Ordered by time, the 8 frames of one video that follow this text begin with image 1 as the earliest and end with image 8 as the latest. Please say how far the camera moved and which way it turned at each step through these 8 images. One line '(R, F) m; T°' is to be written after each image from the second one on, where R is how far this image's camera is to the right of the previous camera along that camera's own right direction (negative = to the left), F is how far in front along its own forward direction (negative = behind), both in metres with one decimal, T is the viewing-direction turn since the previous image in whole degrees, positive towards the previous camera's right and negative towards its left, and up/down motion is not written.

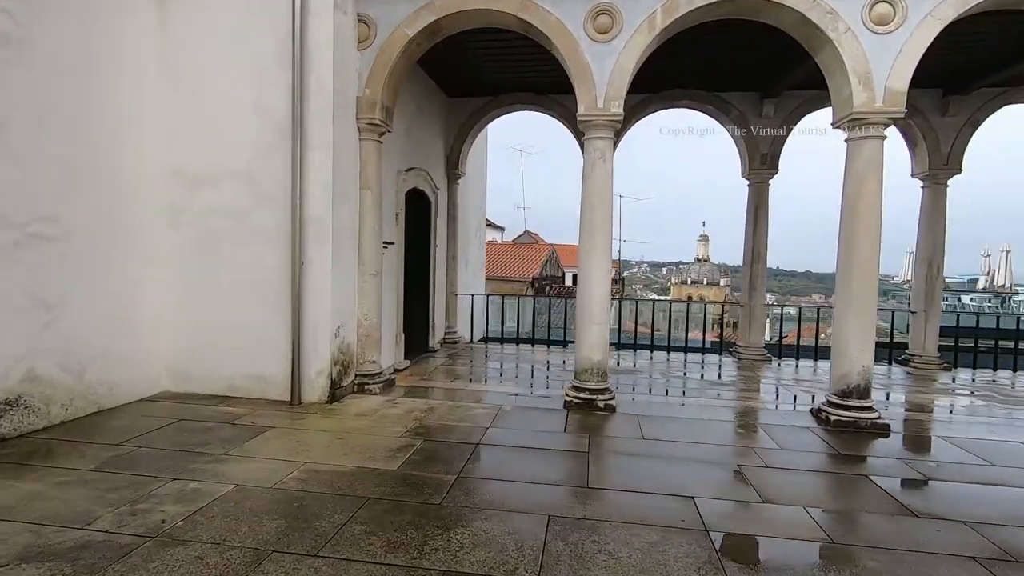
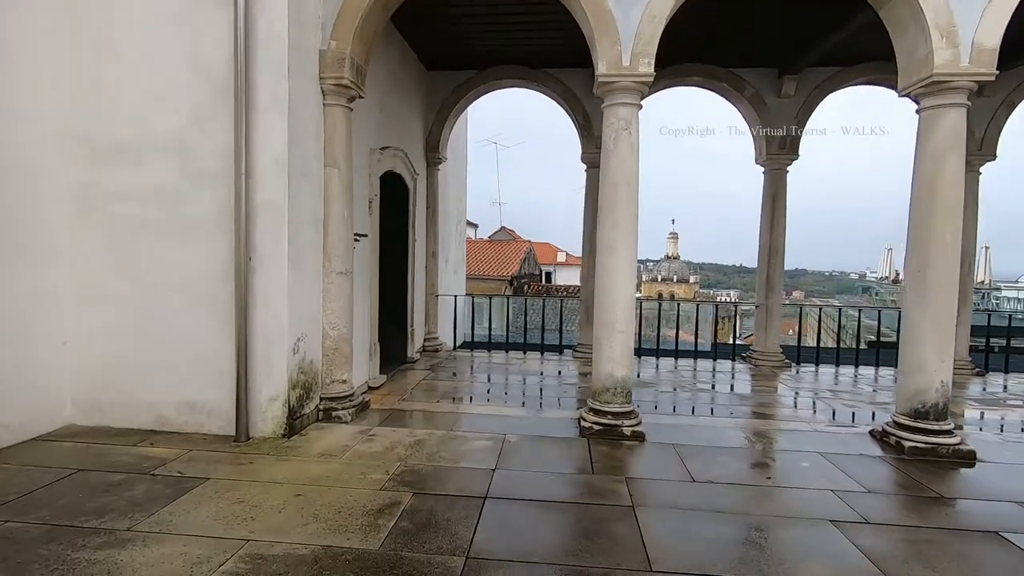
(-0.3, +1.0) m; +3°
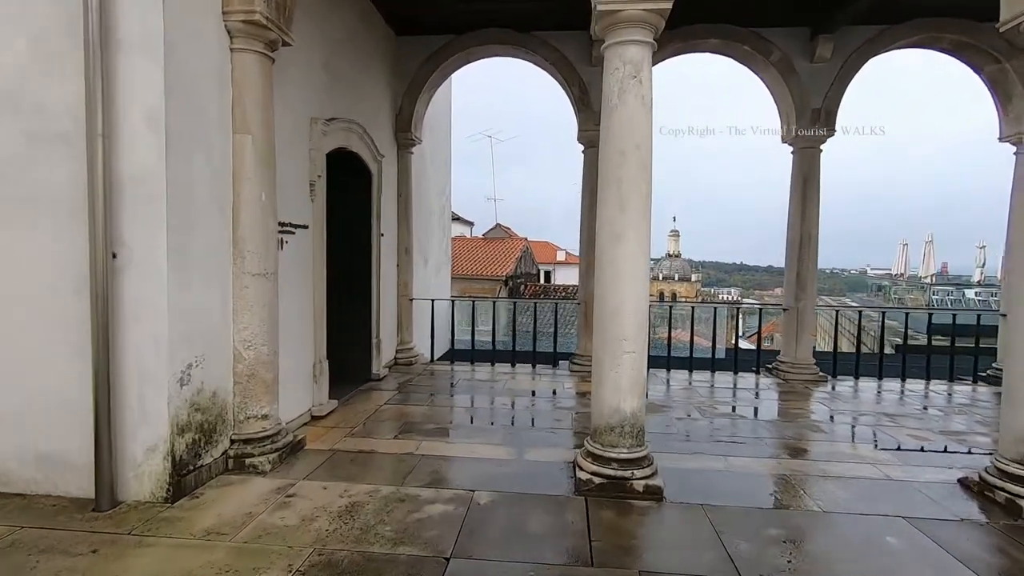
(+0.2, +1.1) m; 0°
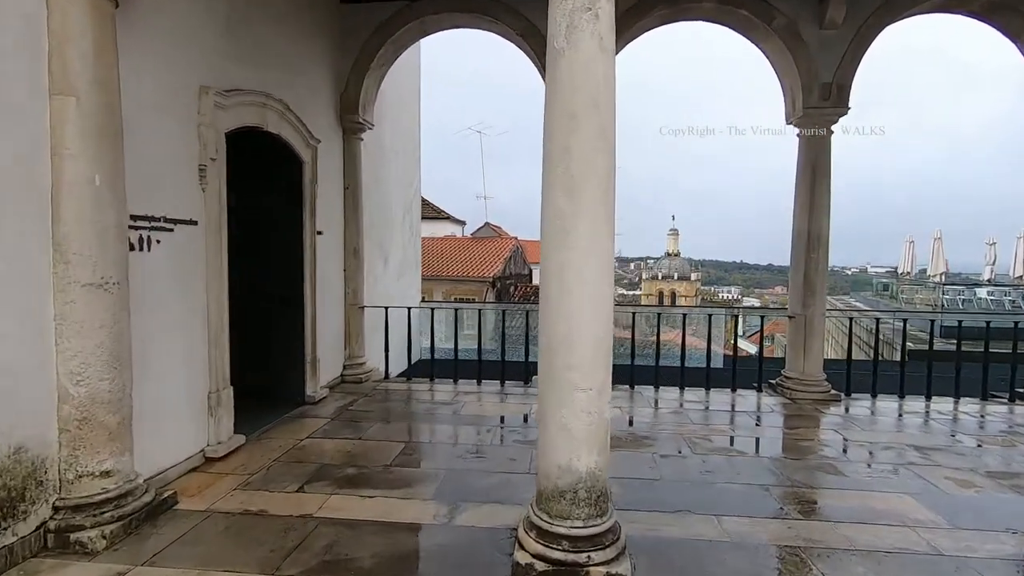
(+0.4, +0.9) m; 0°
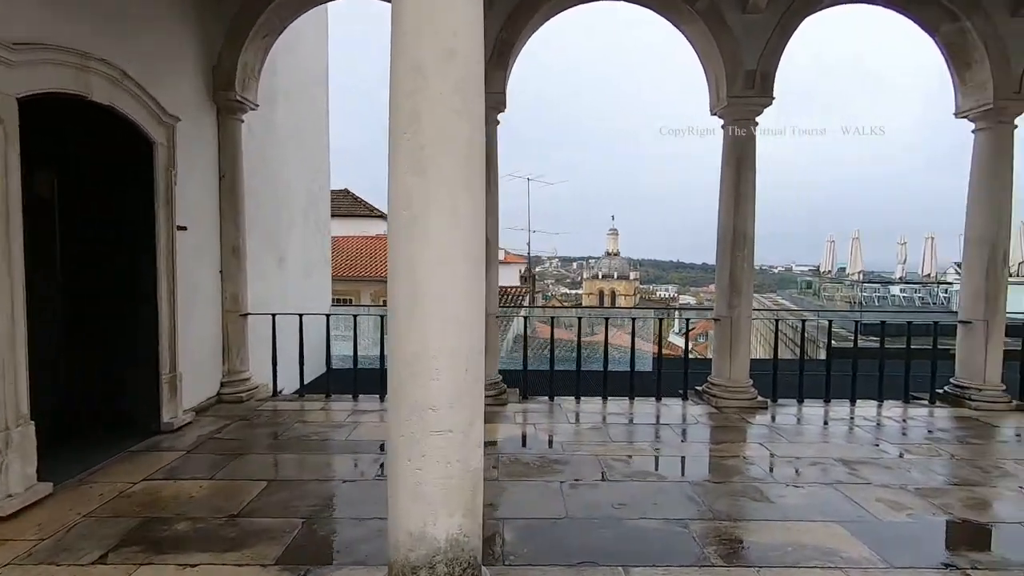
(+0.4, +0.6) m; +6°
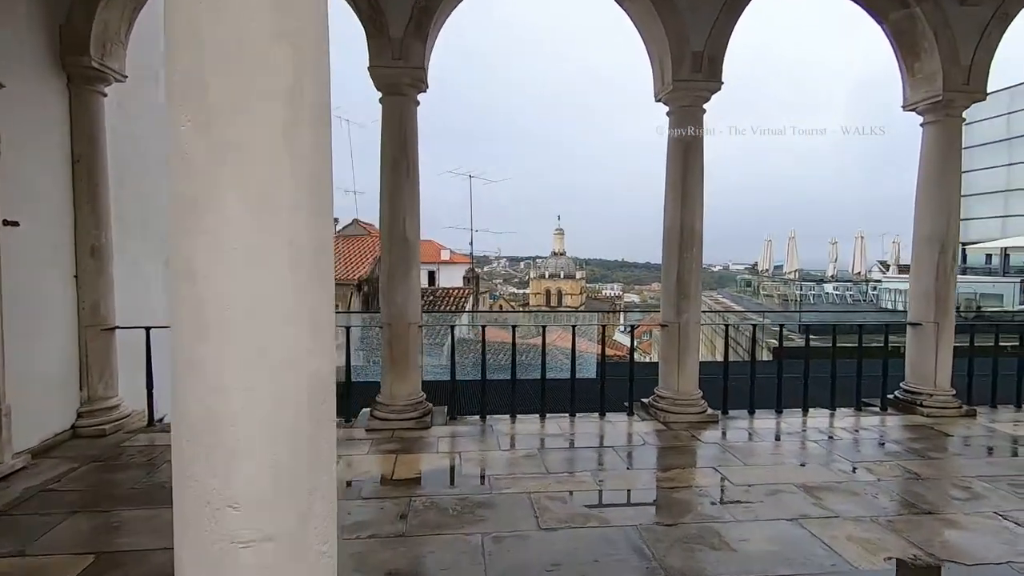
(+0.2, +0.6) m; +6°
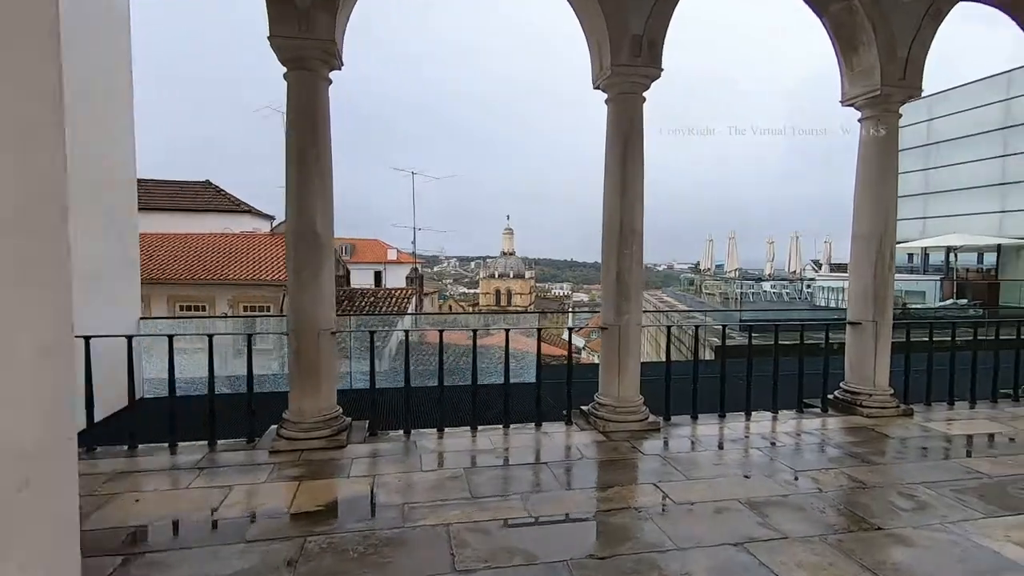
(+0.2, +0.4) m; +5°
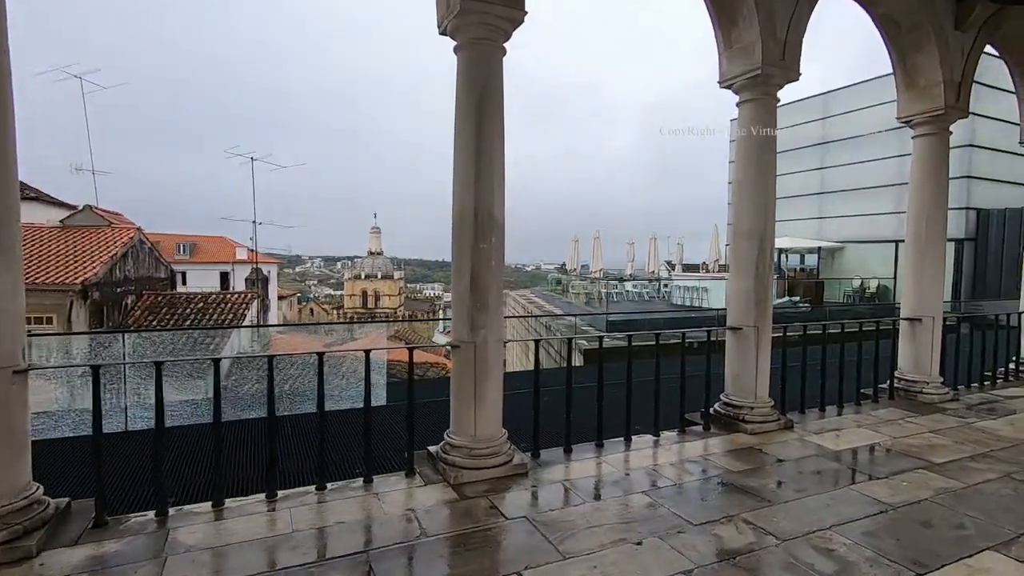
(+0.3, +1.1) m; +14°
